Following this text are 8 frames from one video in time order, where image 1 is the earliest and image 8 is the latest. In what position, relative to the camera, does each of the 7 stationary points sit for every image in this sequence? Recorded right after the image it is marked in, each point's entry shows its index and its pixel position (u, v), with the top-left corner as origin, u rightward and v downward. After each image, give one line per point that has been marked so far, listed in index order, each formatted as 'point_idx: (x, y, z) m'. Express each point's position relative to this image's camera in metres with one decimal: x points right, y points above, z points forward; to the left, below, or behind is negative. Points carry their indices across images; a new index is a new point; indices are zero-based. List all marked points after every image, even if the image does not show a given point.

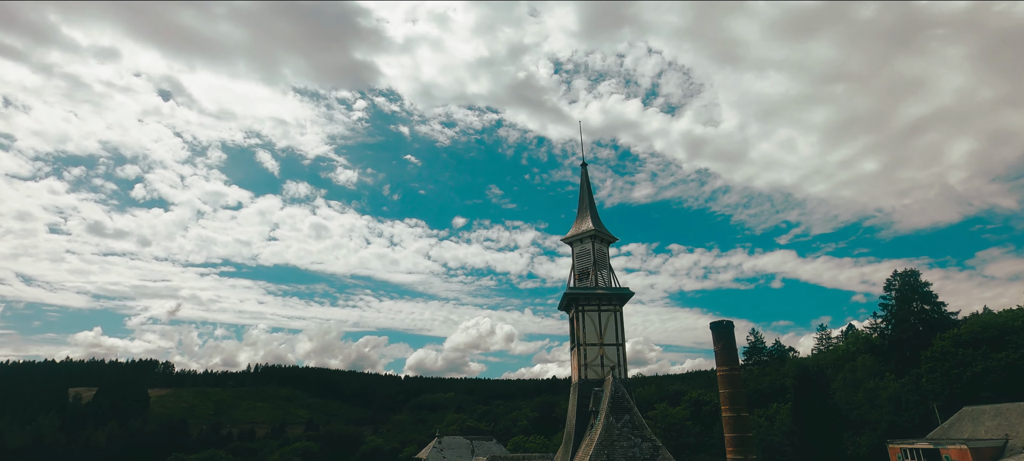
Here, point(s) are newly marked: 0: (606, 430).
0: (+3.6, -7.5, +19.3) m
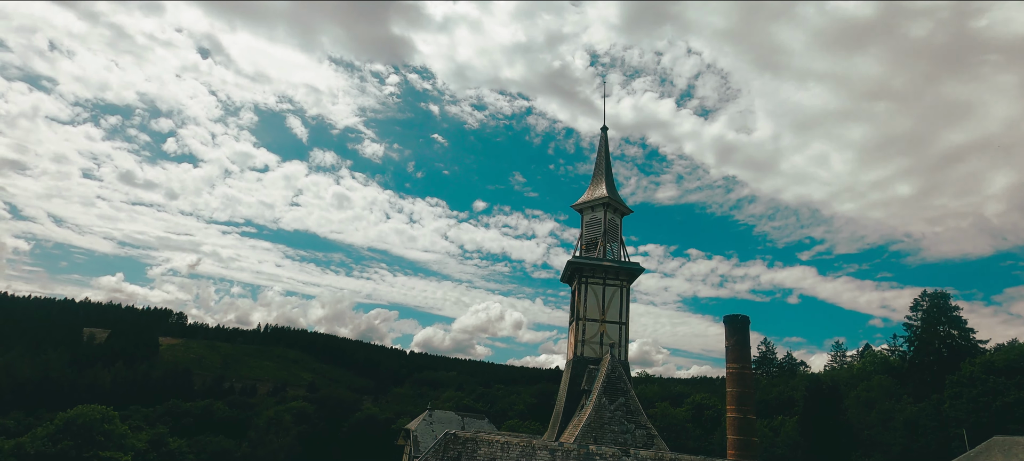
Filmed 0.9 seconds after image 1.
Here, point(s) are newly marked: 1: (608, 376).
0: (+2.9, -6.0, +17.2) m
1: (+3.5, -5.2, +18.3) m
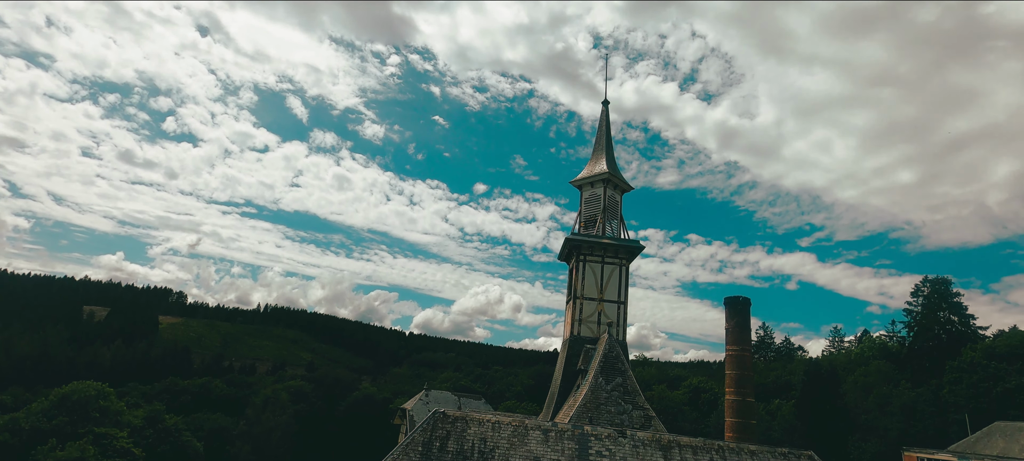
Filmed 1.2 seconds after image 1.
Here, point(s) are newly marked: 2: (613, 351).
0: (+2.7, -5.2, +16.6) m
1: (+3.3, -4.4, +17.7) m
2: (+3.6, -4.2, +17.9) m
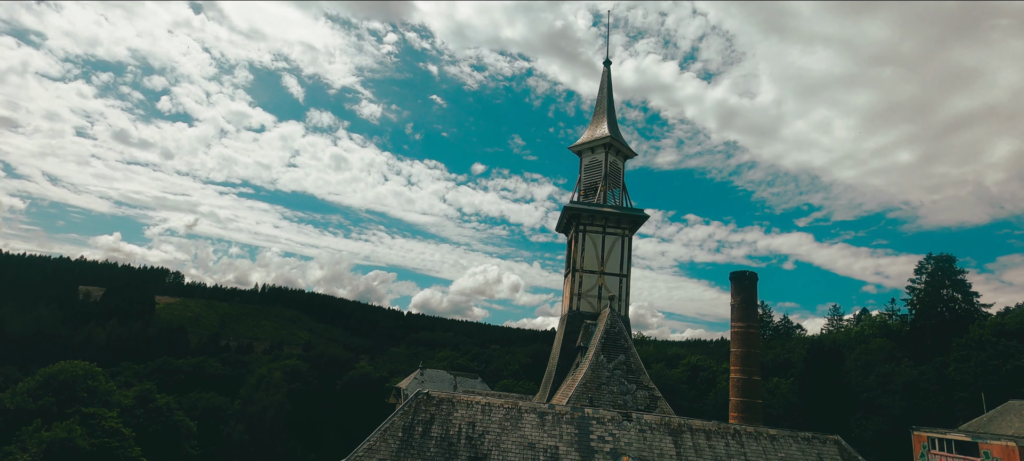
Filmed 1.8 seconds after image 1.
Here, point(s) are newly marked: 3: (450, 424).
0: (+2.5, -4.1, +15.2) m
1: (+3.0, -3.2, +16.3) m
2: (+3.4, -3.1, +16.4) m
3: (-1.5, -4.6, +11.9) m
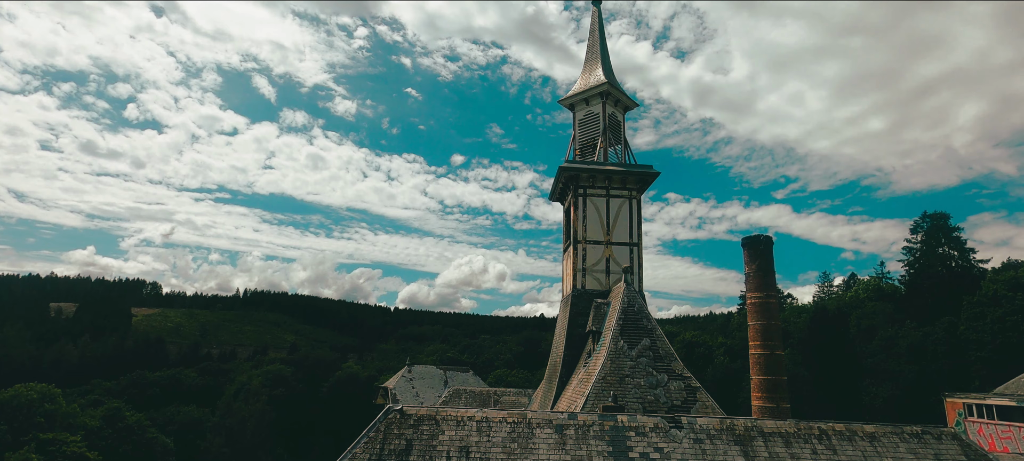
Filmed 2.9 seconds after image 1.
0: (+2.4, -3.0, +12.2) m
1: (+2.9, -2.1, +13.2) m
2: (+3.3, -1.9, +13.4) m
3: (-1.3, -3.8, +8.7) m
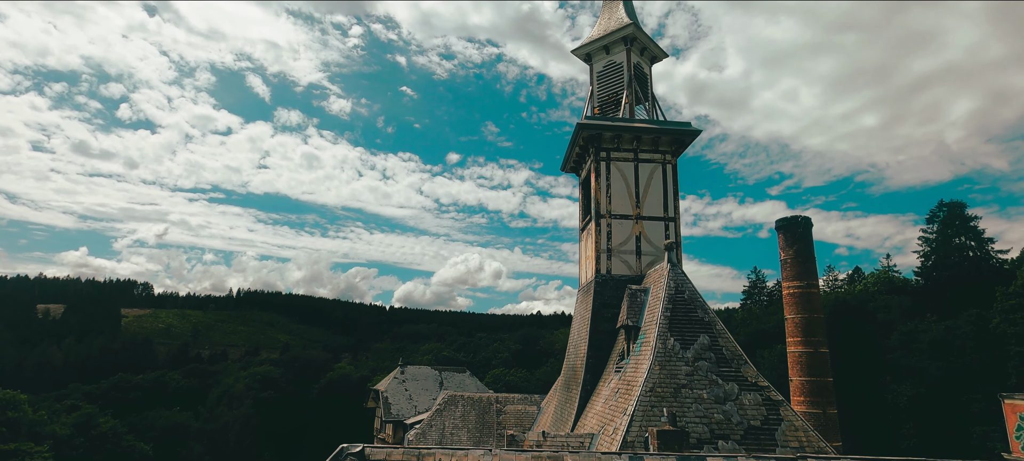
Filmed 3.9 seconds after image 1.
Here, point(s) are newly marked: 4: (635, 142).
0: (+2.7, -2.3, +9.0) m
1: (+3.2, -1.3, +10.0) m
2: (+3.5, -1.2, +10.2) m
3: (-1.1, -3.1, +5.5) m
4: (+3.4, +2.4, +13.8) m
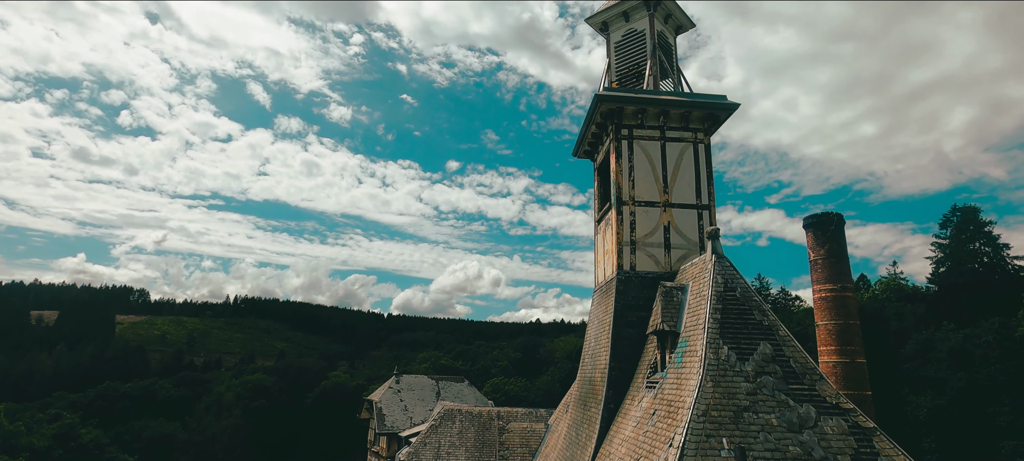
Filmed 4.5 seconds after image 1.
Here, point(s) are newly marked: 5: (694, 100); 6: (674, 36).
0: (+2.8, -2.0, +7.1) m
1: (+3.3, -1.1, +8.1) m
2: (+3.7, -0.9, +8.3) m
3: (-0.9, -2.7, +3.5) m
4: (+3.5, +2.7, +11.9) m
5: (+4.2, +3.1, +11.9) m
6: (+4.4, +5.4, +13.8) m
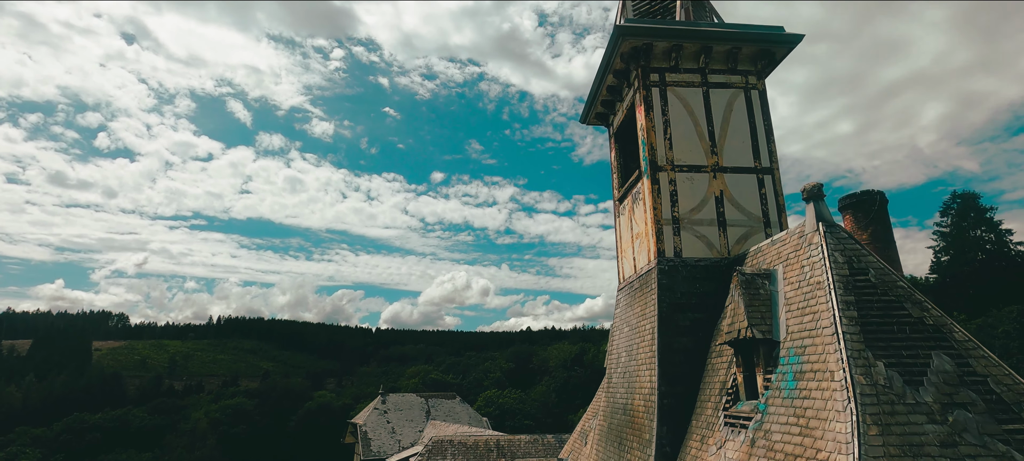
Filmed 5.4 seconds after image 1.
0: (+3.0, -1.5, +4.2) m
1: (+3.4, -0.5, +5.2) m
2: (+3.8, -0.3, +5.4) m
3: (-0.6, -2.3, +0.5) m
4: (+3.4, +3.1, +9.1) m
5: (+4.1, +3.5, +9.1) m
6: (+4.2, +5.8, +11.0) m
